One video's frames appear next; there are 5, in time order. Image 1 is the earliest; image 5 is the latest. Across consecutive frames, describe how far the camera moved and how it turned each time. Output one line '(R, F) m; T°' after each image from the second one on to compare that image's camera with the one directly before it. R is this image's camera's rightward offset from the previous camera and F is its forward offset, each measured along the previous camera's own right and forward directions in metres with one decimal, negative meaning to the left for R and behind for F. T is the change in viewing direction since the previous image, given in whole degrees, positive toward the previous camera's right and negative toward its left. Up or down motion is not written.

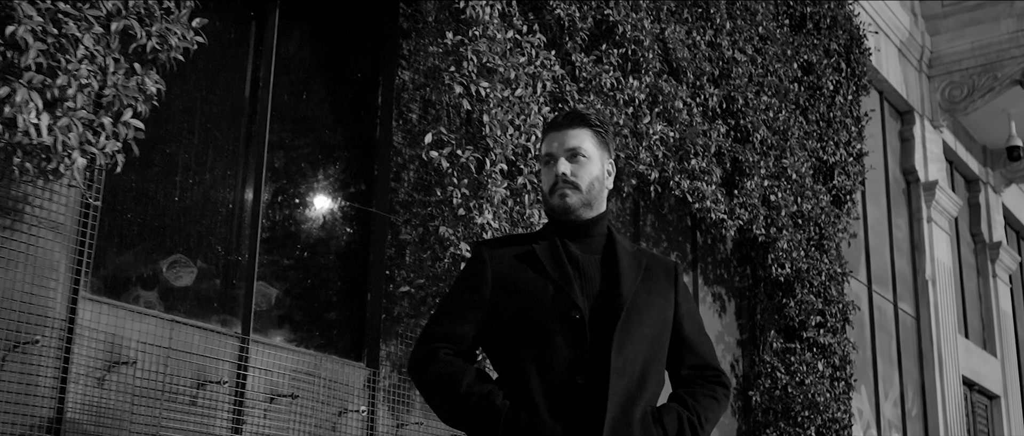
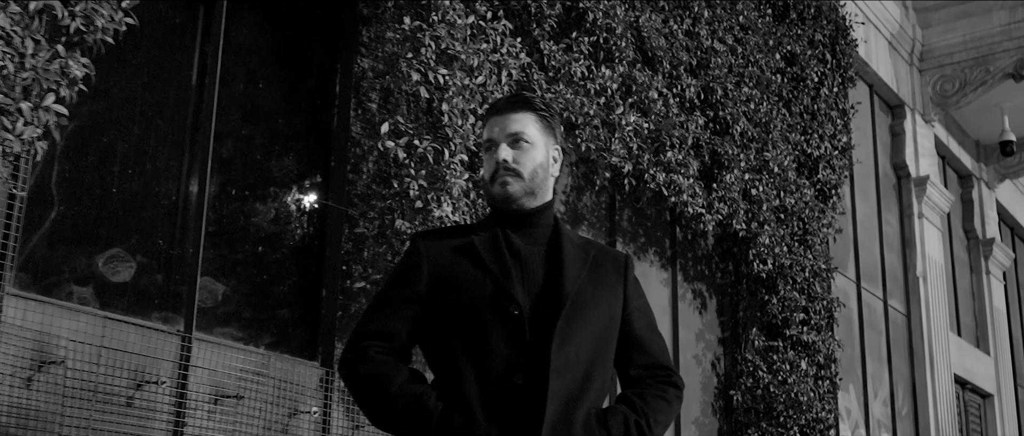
(+0.1, +0.2) m; 0°
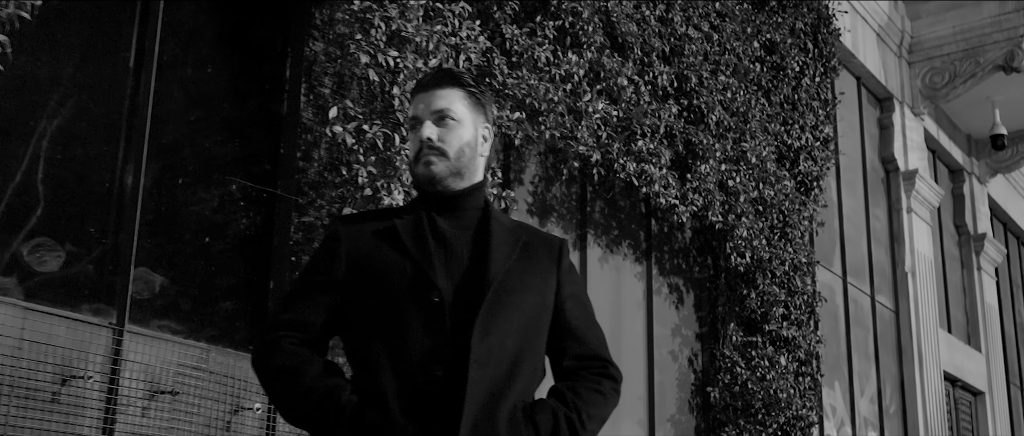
(+0.1, +0.2) m; 0°
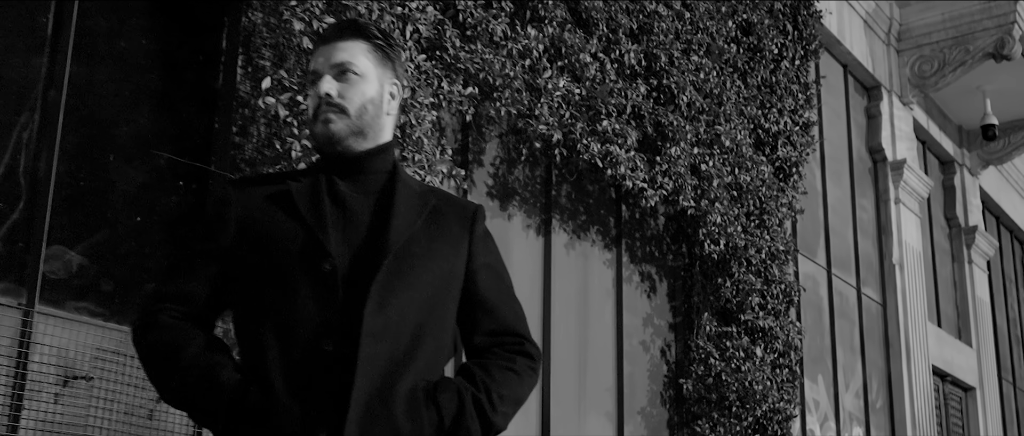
(+0.2, +0.3) m; 0°
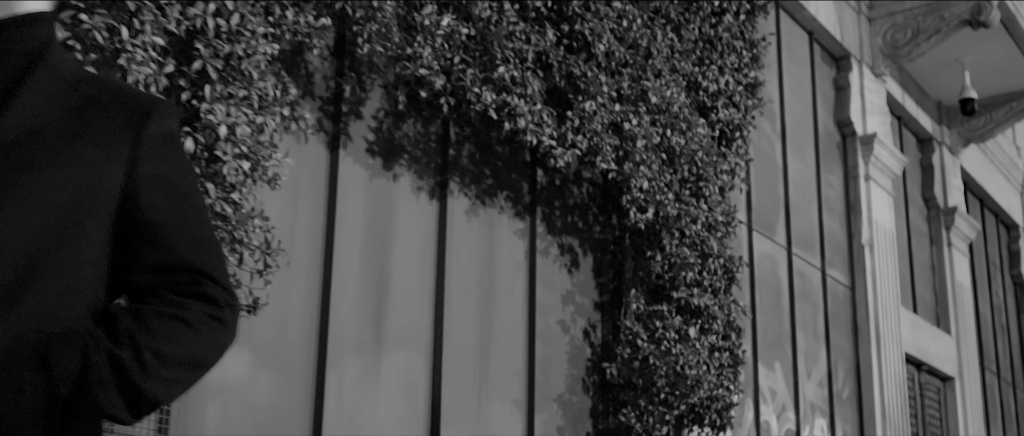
(+0.4, +0.8) m; 0°
